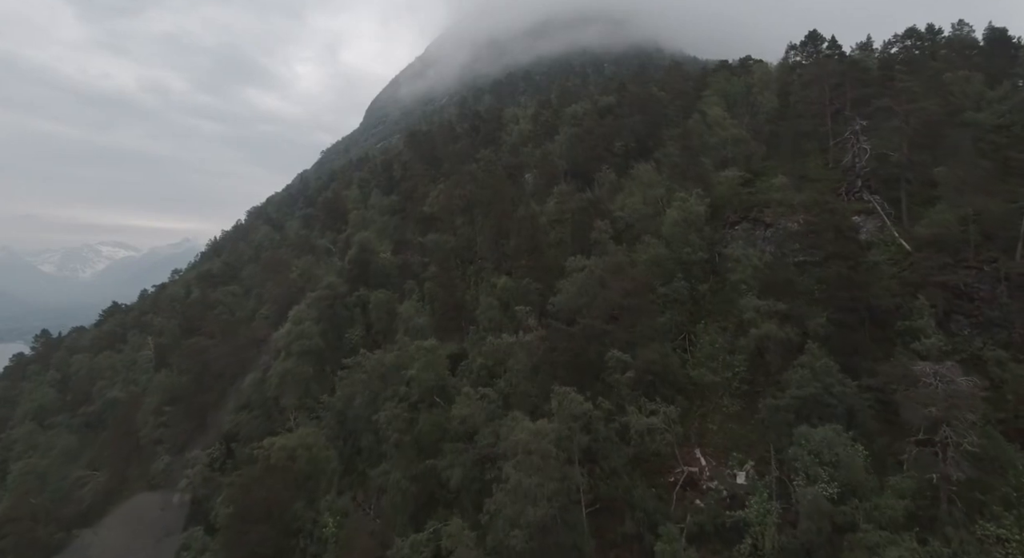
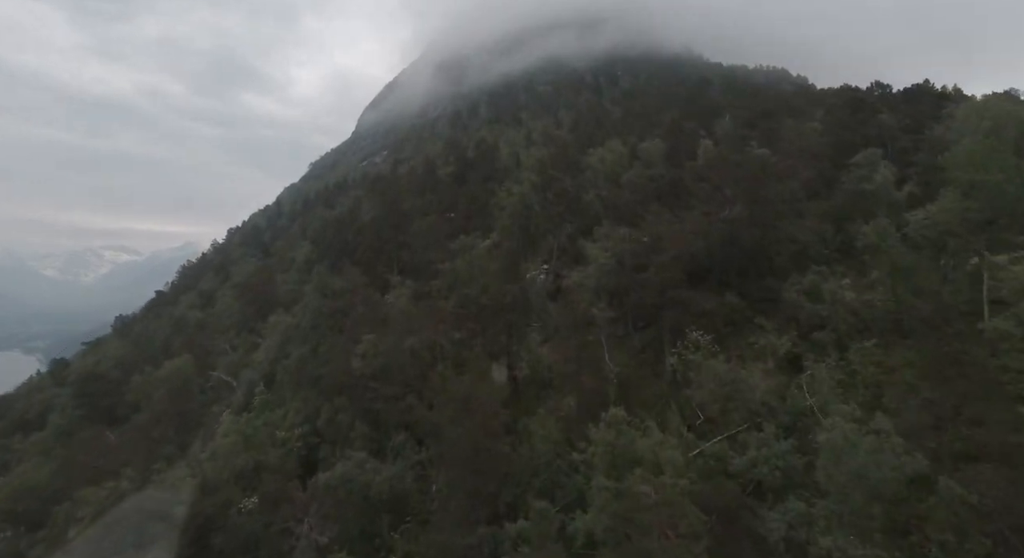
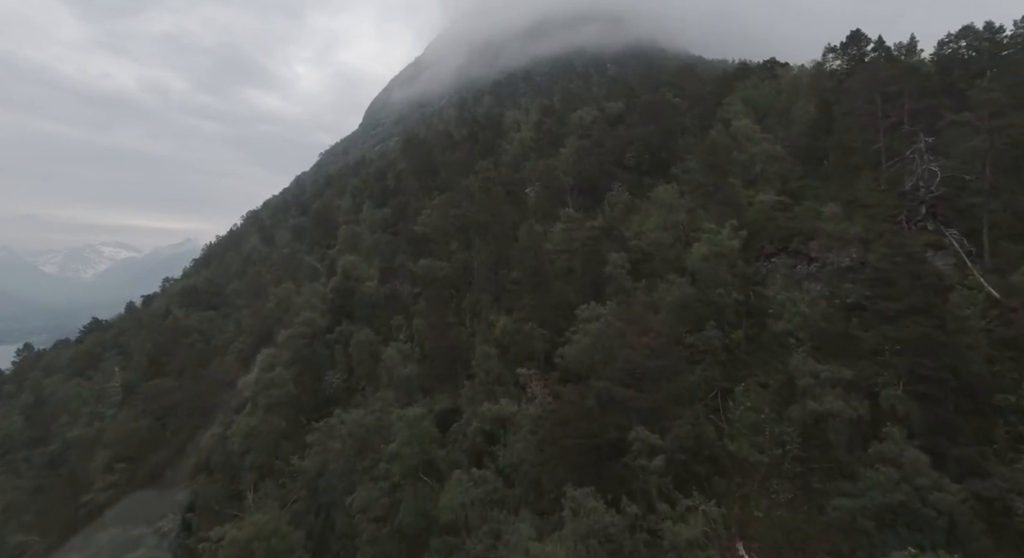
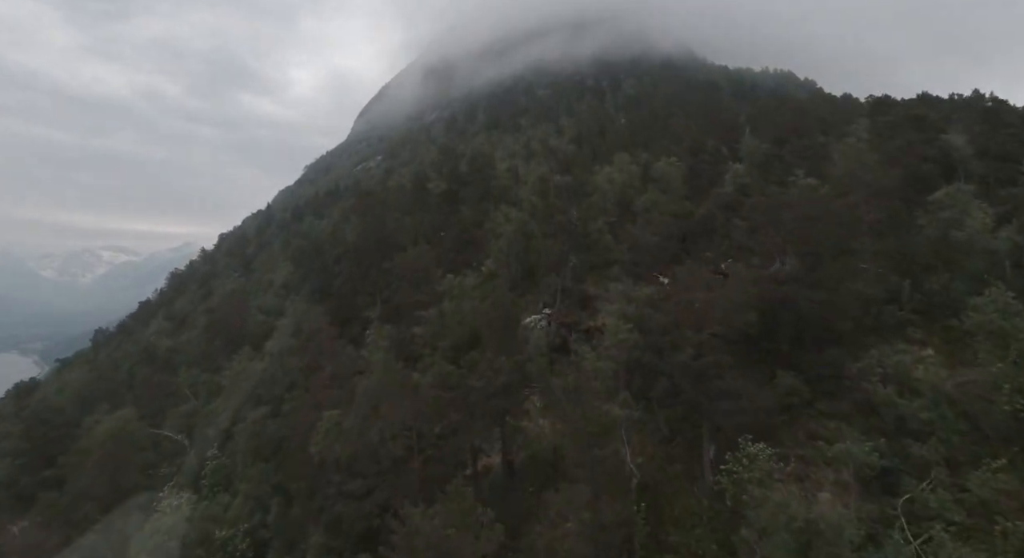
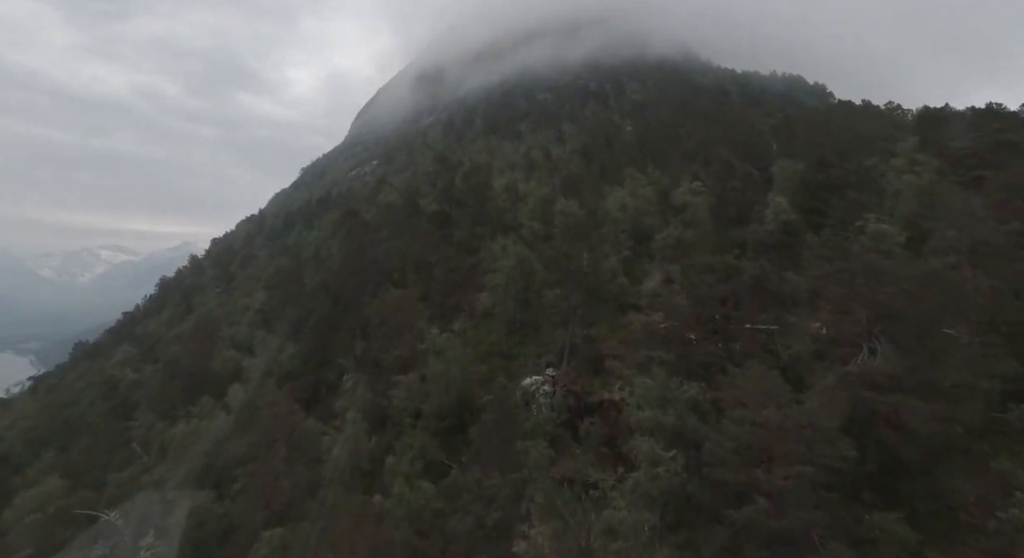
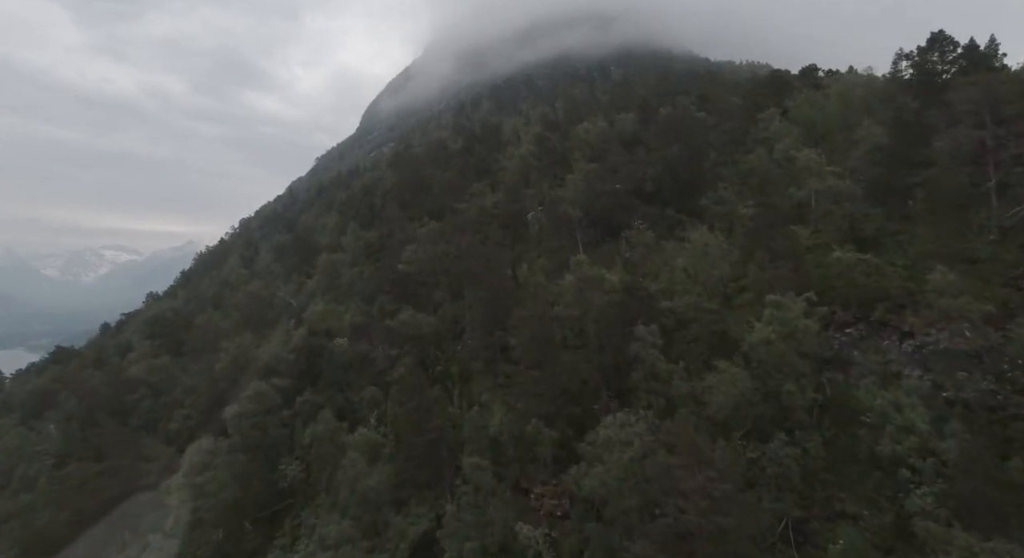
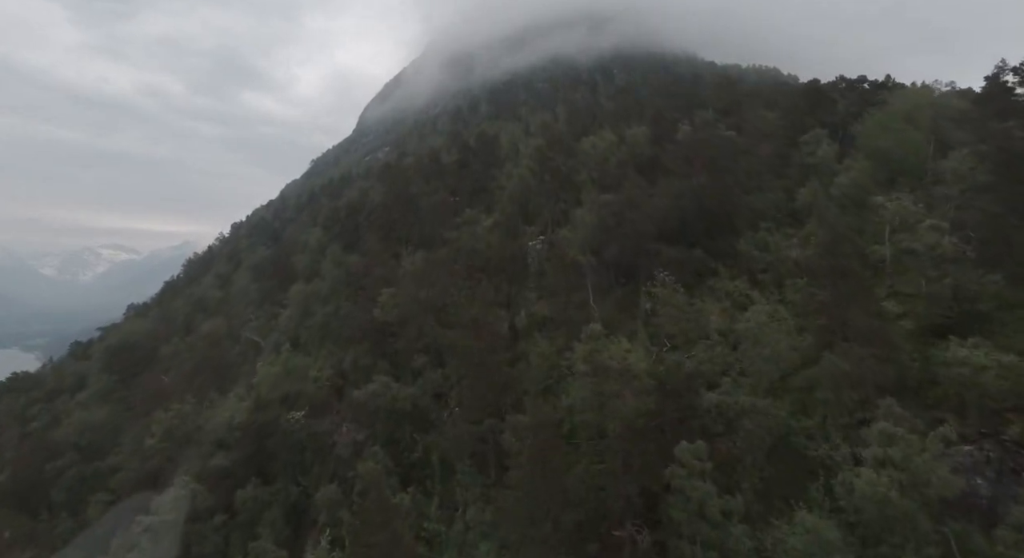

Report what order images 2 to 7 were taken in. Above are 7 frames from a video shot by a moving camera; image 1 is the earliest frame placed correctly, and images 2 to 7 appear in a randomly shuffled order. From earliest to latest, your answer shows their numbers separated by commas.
3, 6, 7, 2, 4, 5
